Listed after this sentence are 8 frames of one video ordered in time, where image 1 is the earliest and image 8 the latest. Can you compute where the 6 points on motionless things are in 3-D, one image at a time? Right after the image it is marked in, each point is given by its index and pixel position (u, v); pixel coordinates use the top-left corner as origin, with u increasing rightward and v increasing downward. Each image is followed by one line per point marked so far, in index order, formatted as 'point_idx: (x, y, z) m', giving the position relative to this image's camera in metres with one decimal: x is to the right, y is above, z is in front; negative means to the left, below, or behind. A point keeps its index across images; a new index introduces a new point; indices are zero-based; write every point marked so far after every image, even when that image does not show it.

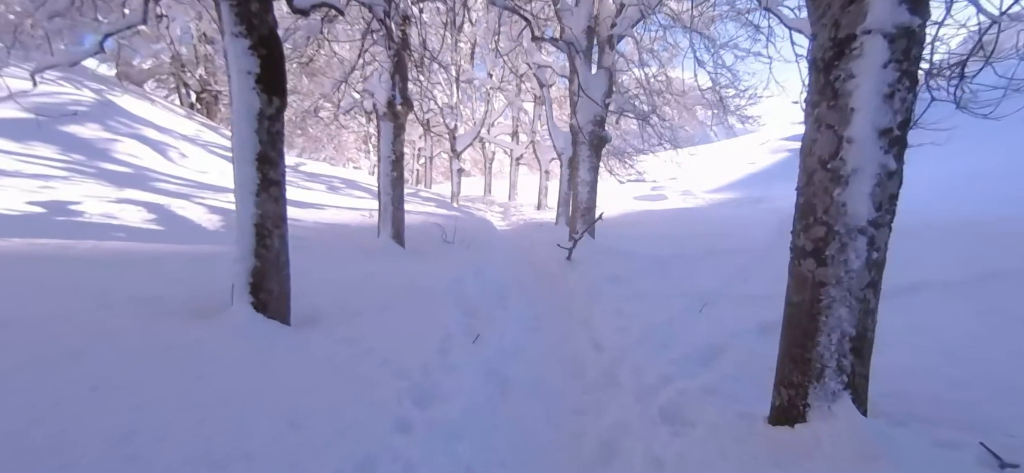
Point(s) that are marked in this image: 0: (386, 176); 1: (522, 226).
0: (-1.7, +0.8, +6.4) m
1: (+0.3, +0.3, +13.6) m
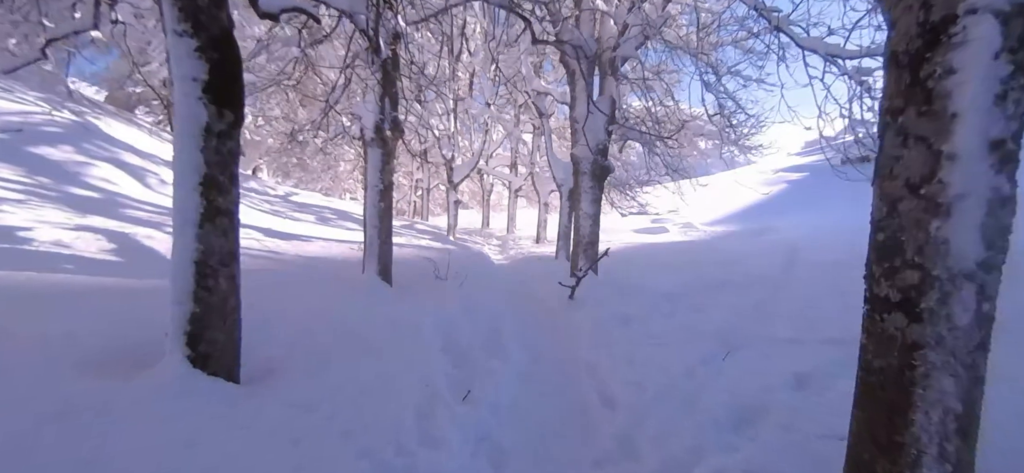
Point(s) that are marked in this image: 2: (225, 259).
0: (-1.8, +0.4, +5.9) m
1: (+0.2, -0.6, +13.1) m
2: (-1.6, -0.1, +2.6) m
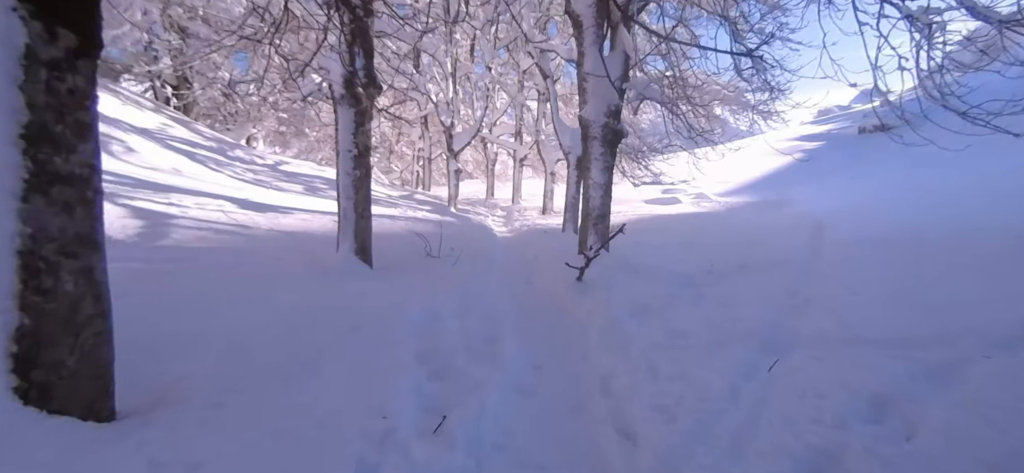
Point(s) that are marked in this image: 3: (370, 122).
0: (-1.8, +0.7, +5.0) m
1: (+0.3, +0.1, +12.2) m
2: (-1.7, 0.0, +1.8) m
3: (-1.6, +1.3, +5.1) m
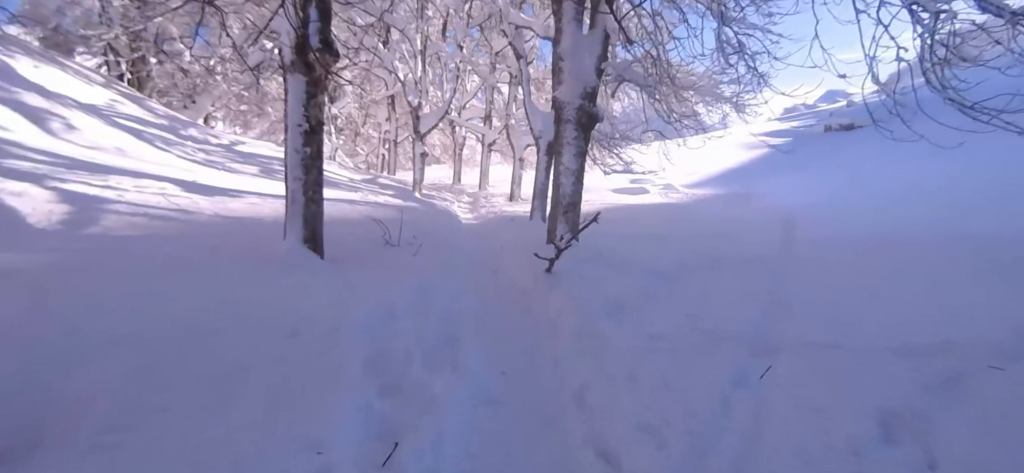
0: (-2.1, +0.8, +4.5) m
1: (-0.5, +0.4, +11.8) m
2: (-1.8, 0.0, +1.3) m
3: (-1.9, +1.4, +4.6) m
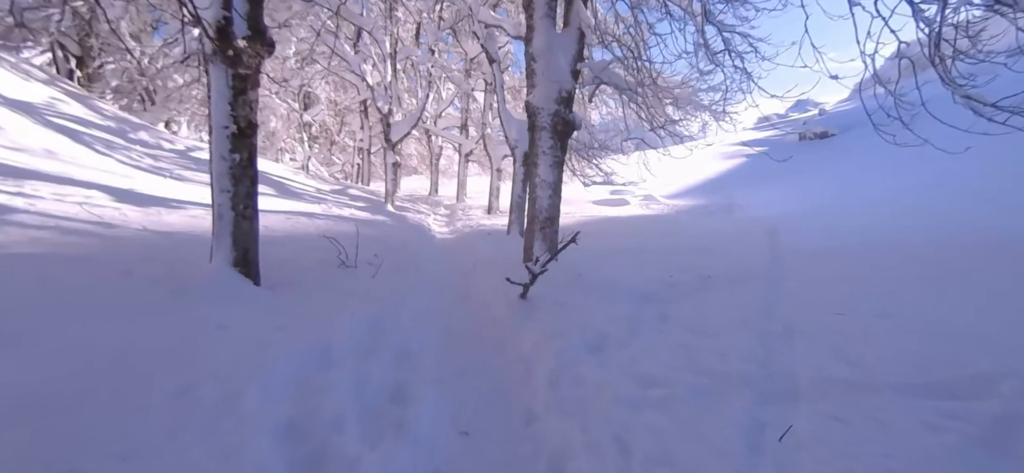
0: (-2.4, +0.6, +3.8) m
1: (-1.1, +0.1, +11.2) m
2: (-1.9, -0.1, +0.6) m
3: (-2.1, +1.2, +3.9) m
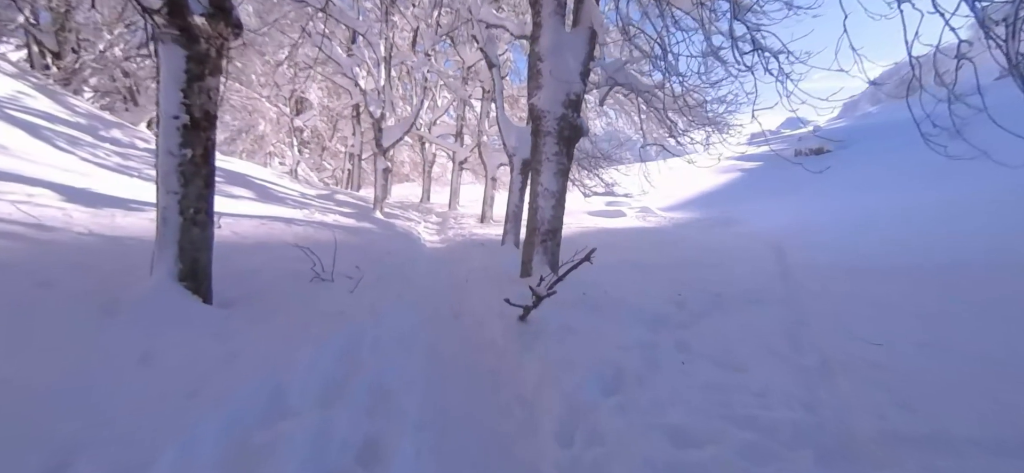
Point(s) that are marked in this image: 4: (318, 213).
0: (-2.3, +0.6, +3.2) m
1: (-1.2, -0.2, +10.6) m
2: (-1.9, -0.1, 0.0) m
3: (-2.1, +1.1, +3.3) m
4: (-4.0, +0.5, +9.7) m
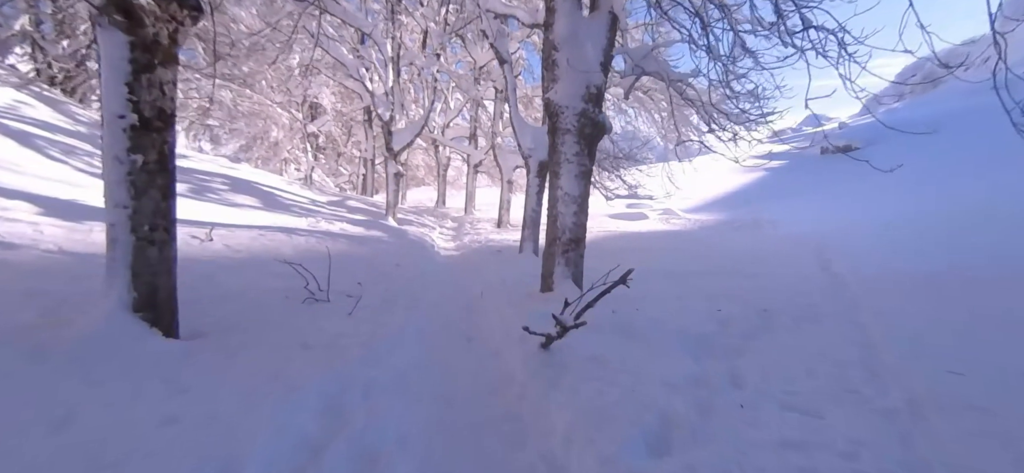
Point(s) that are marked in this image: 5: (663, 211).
0: (-2.2, +0.4, +2.6) m
1: (-0.8, -0.3, +10.0) m
2: (-1.9, -0.2, -0.6) m
3: (-2.0, +1.0, +2.8) m
4: (-3.7, +0.3, +9.2) m
5: (+6.3, +1.1, +19.4) m
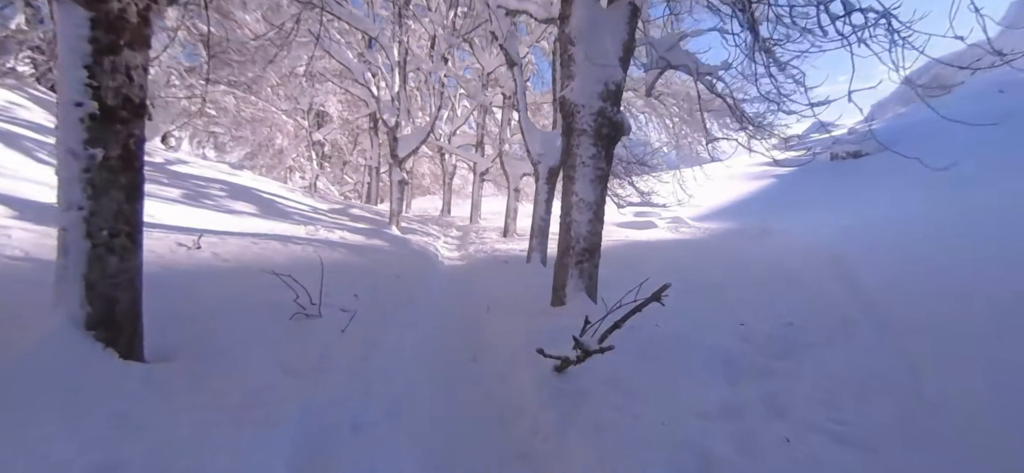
0: (-2.2, +0.4, +2.3) m
1: (-0.7, -0.5, +9.6) m
2: (-1.8, -0.2, -0.9) m
3: (-1.9, +1.0, +2.4) m
4: (-3.5, +0.1, +8.9) m
5: (+6.6, +0.7, +19.0) m
